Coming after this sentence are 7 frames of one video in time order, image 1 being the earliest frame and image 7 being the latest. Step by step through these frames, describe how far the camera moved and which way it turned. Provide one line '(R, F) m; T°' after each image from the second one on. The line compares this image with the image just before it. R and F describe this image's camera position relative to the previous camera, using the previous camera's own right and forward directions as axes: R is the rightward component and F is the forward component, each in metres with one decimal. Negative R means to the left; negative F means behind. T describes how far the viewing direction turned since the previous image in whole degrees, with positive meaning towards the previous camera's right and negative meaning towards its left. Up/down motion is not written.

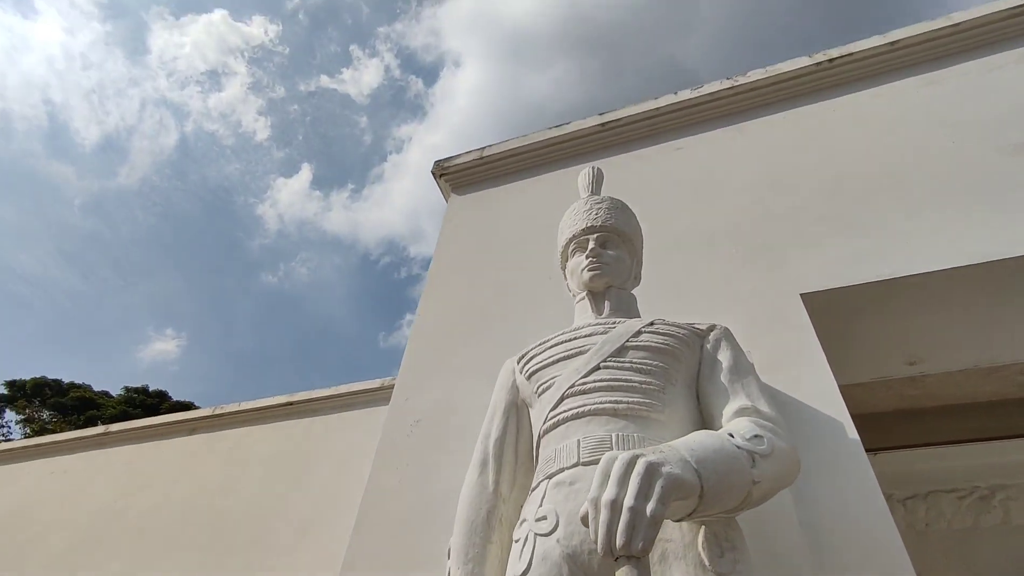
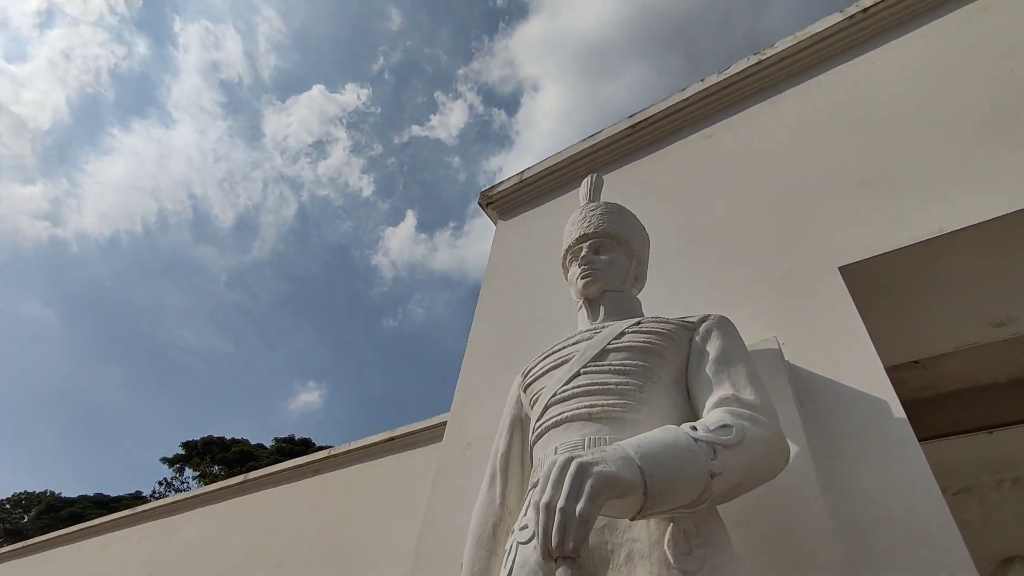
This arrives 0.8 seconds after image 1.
(+0.3, 0.0) m; -11°
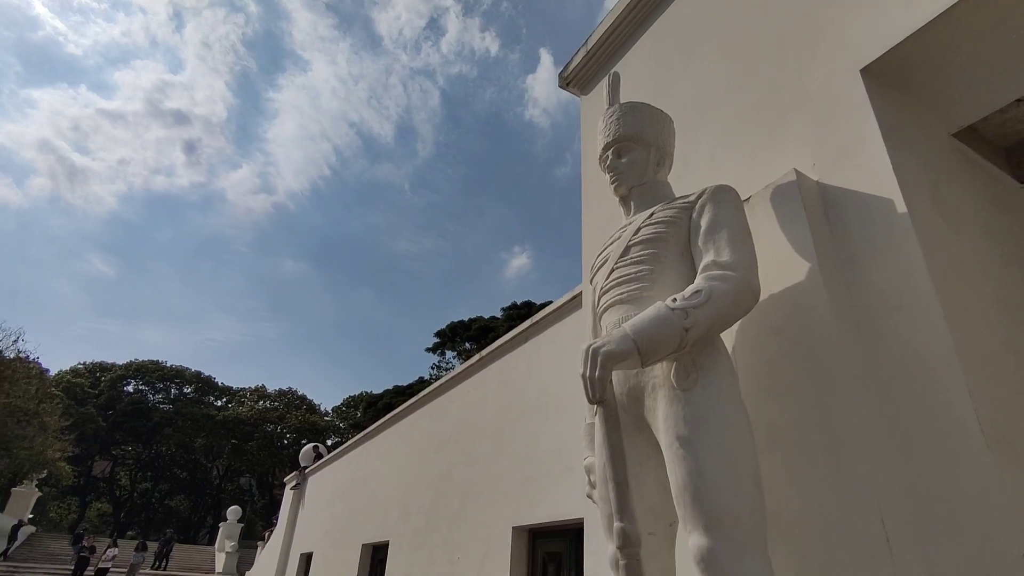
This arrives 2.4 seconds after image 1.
(+0.4, -0.4) m; -21°
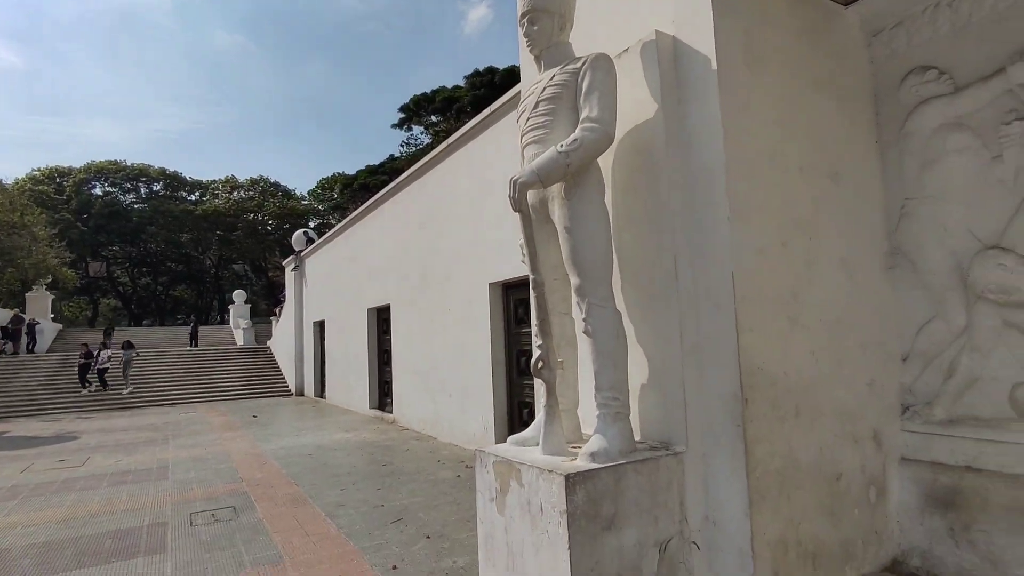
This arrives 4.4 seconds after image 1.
(+0.1, -0.8) m; +2°
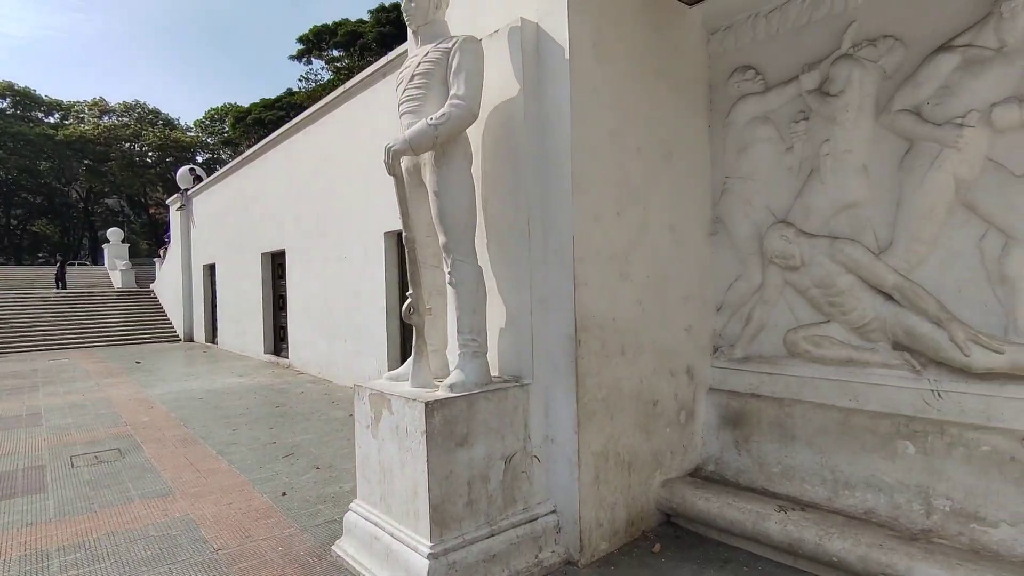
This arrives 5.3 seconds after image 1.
(+0.1, -0.3) m; +9°
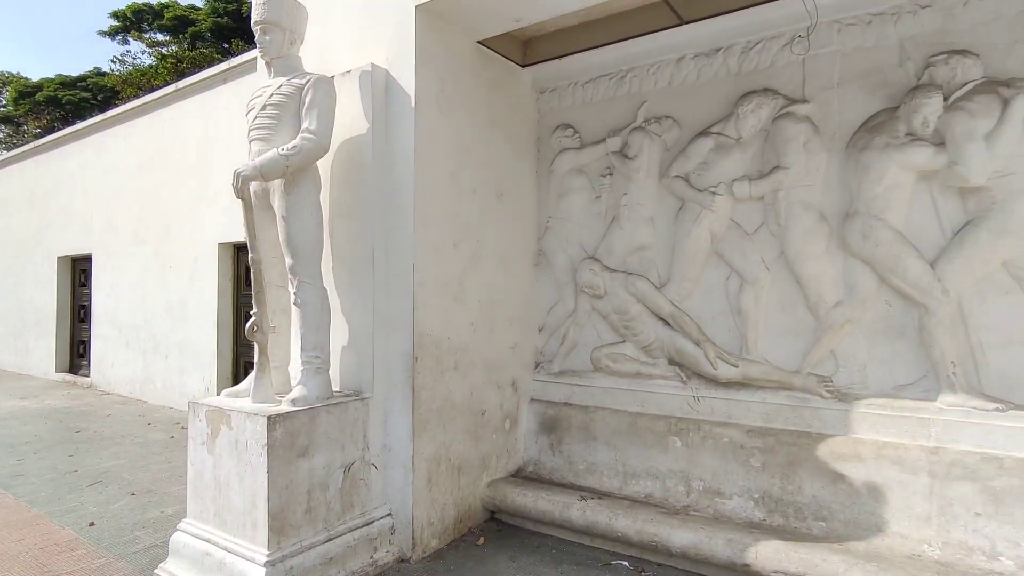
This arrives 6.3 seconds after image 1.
(0.0, -0.3) m; +15°
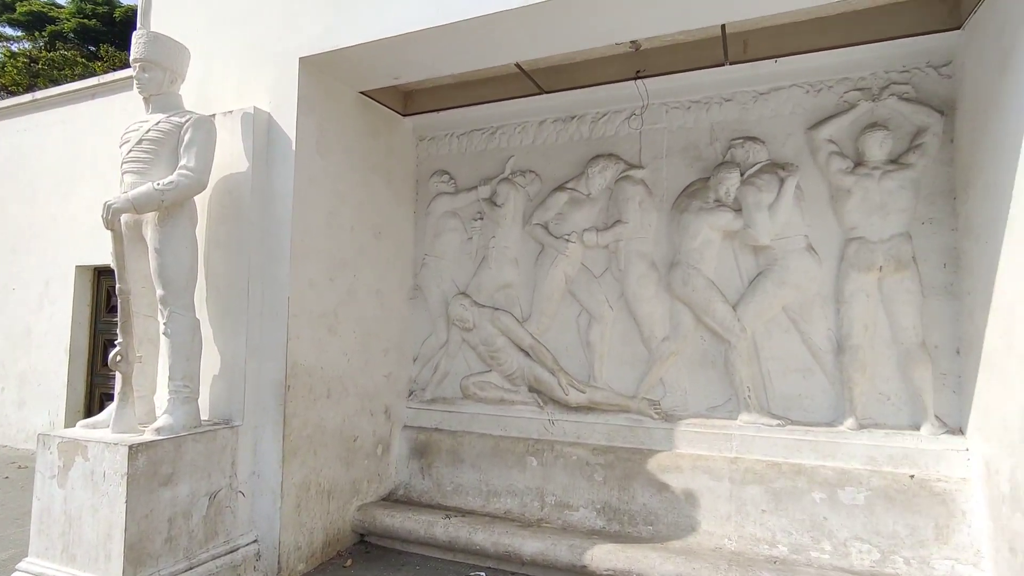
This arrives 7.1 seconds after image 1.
(+0.1, -0.3) m; +11°
